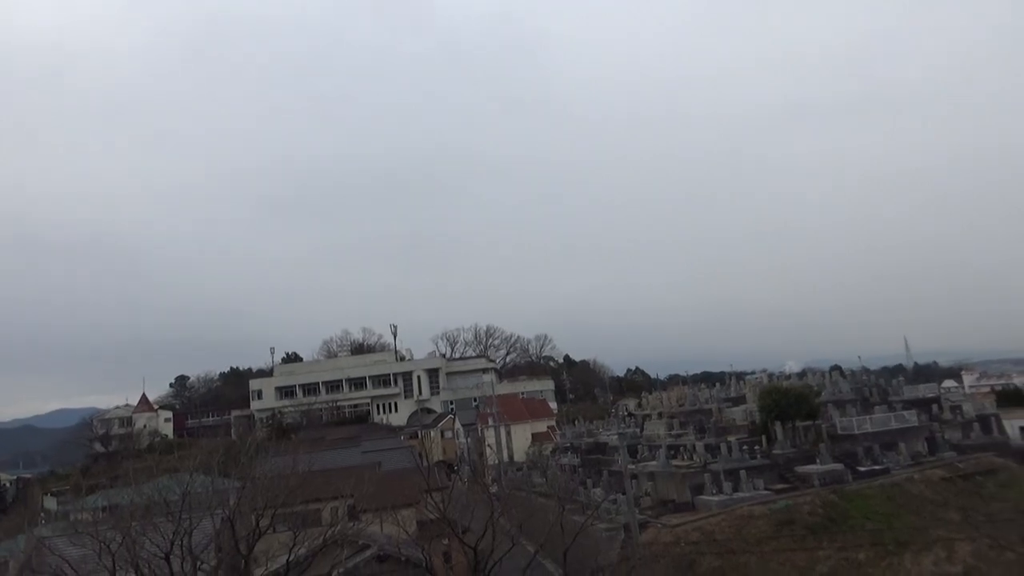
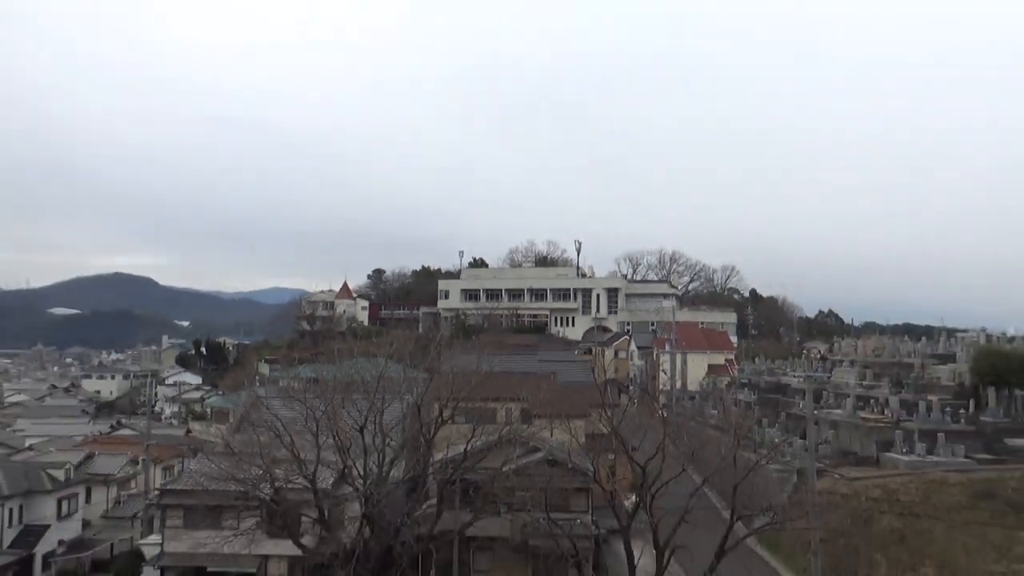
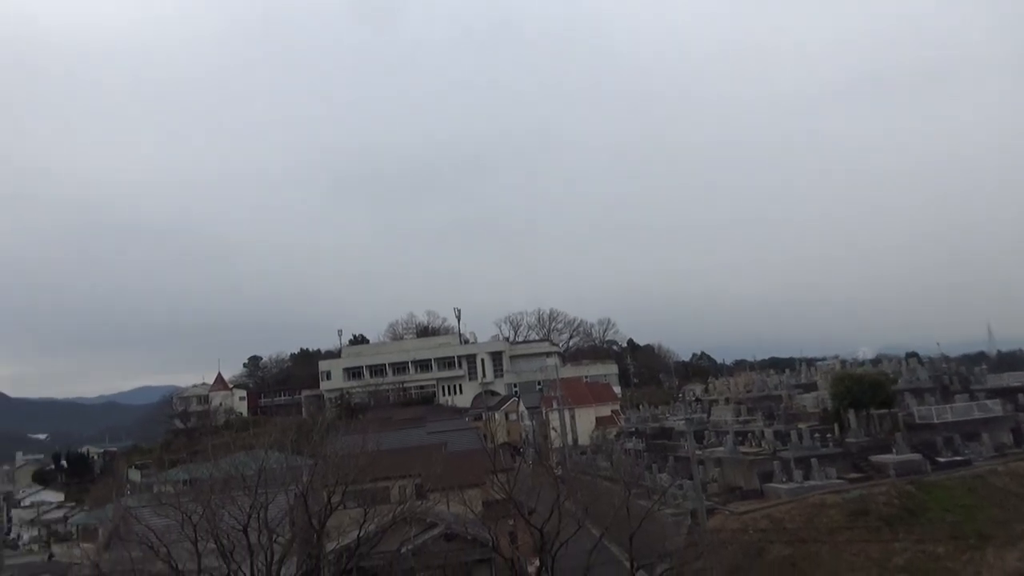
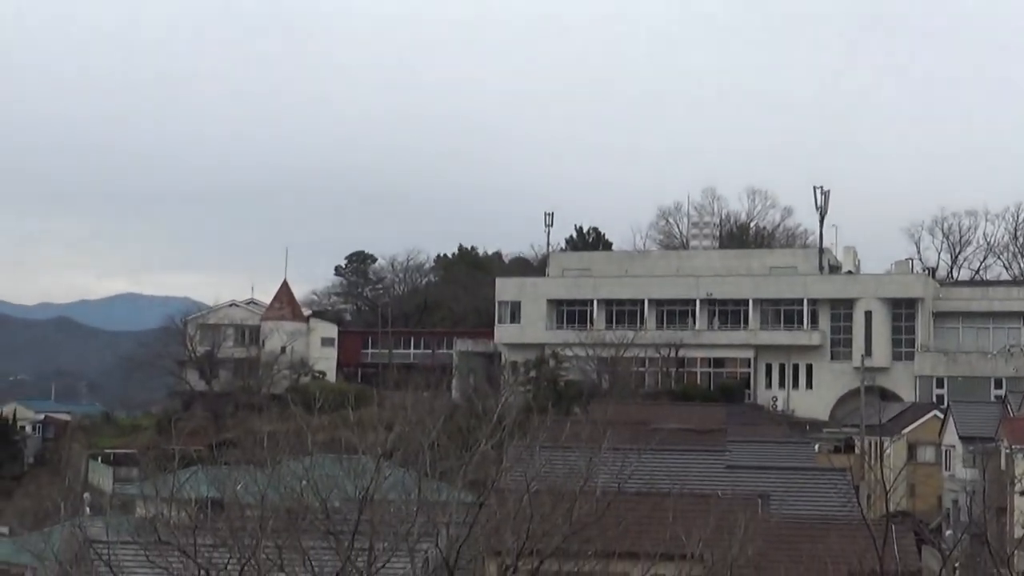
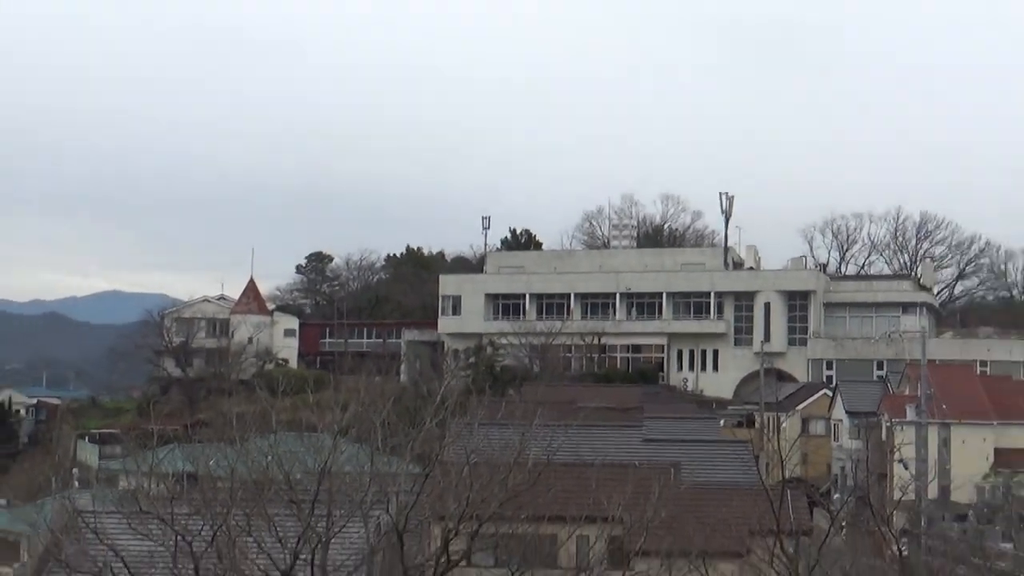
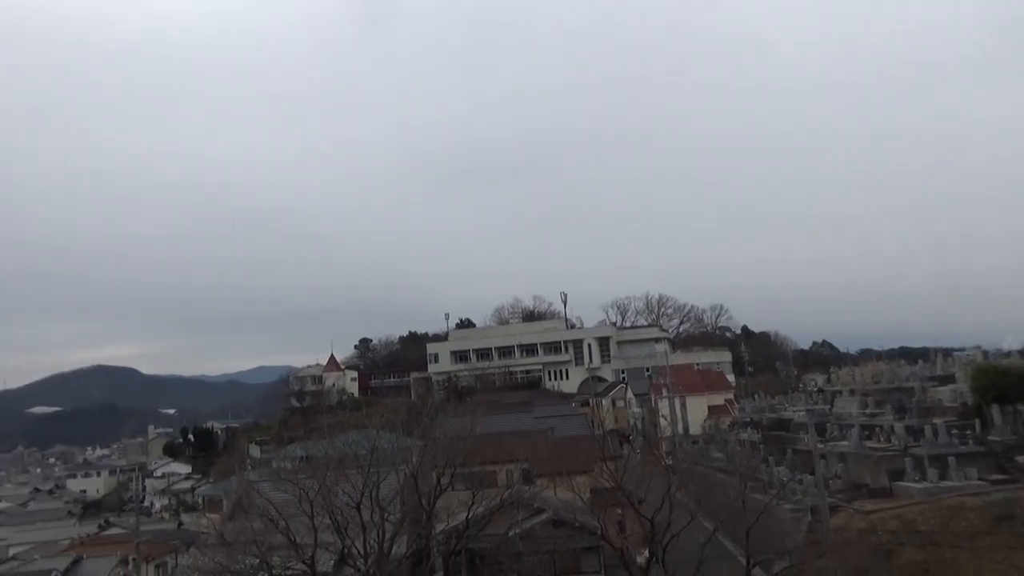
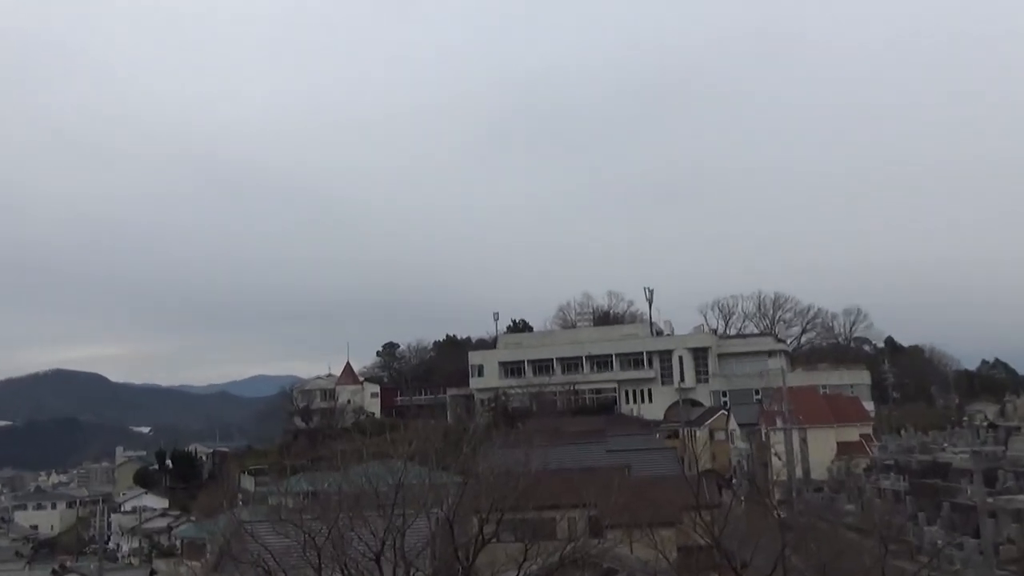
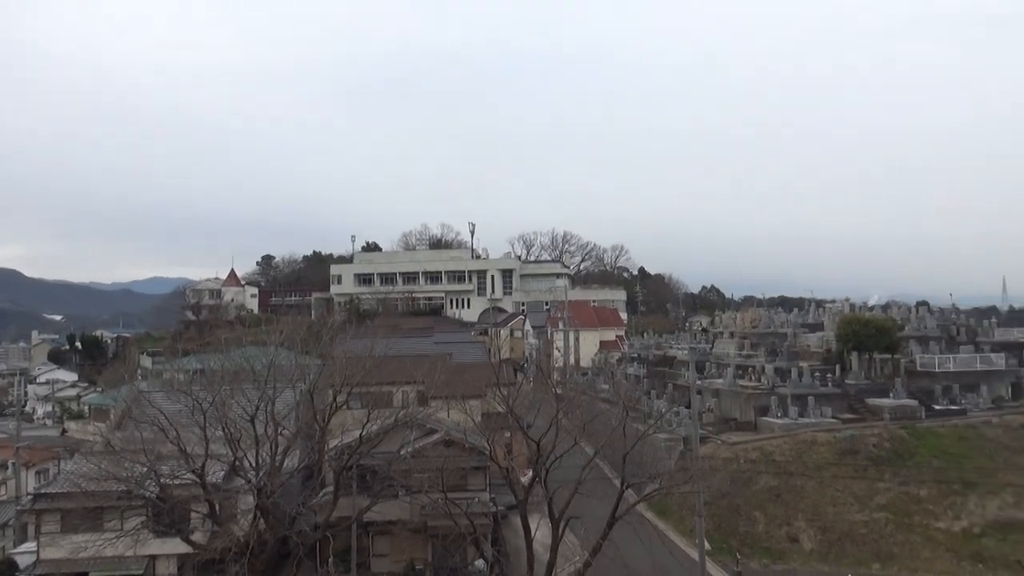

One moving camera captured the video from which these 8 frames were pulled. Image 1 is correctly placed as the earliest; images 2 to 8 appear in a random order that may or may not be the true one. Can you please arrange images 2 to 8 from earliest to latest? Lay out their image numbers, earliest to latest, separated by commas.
3, 6, 7, 4, 5, 2, 8
